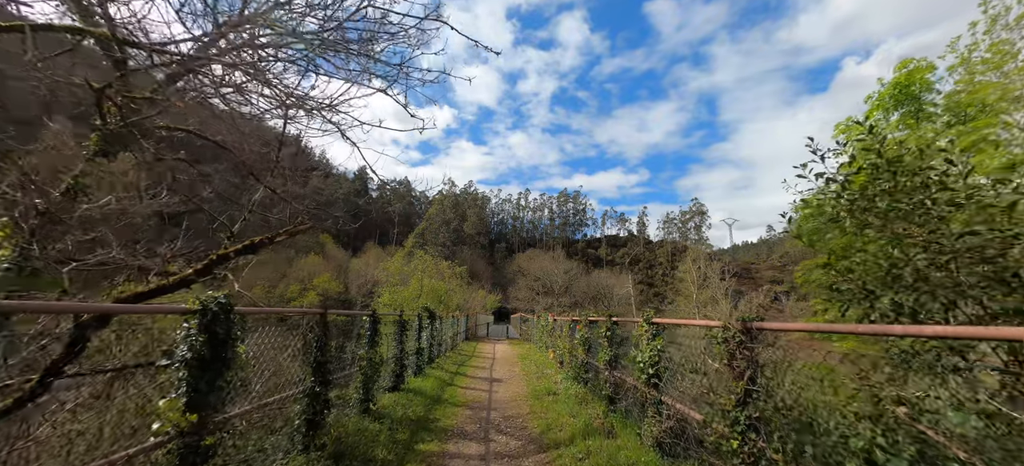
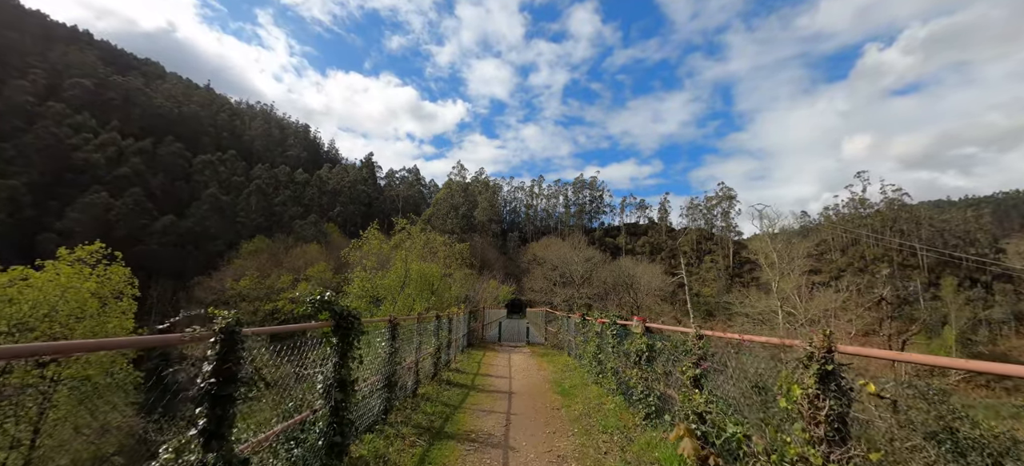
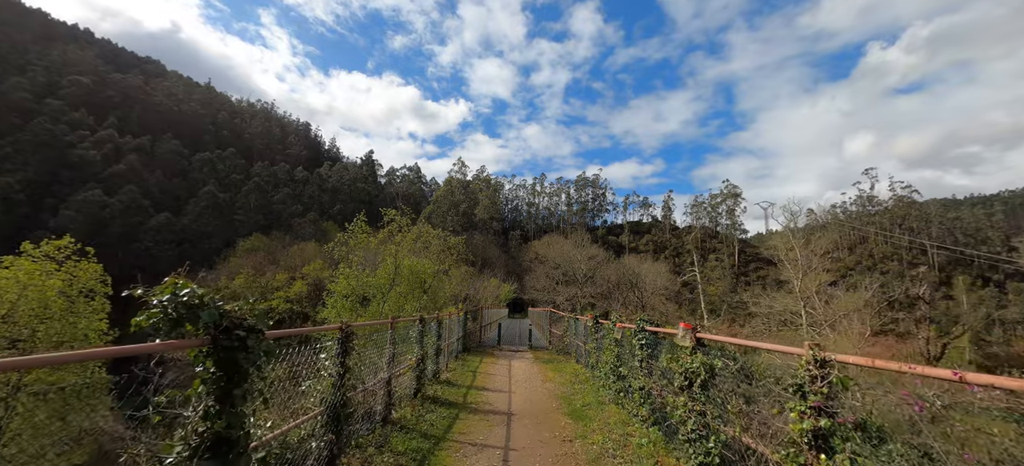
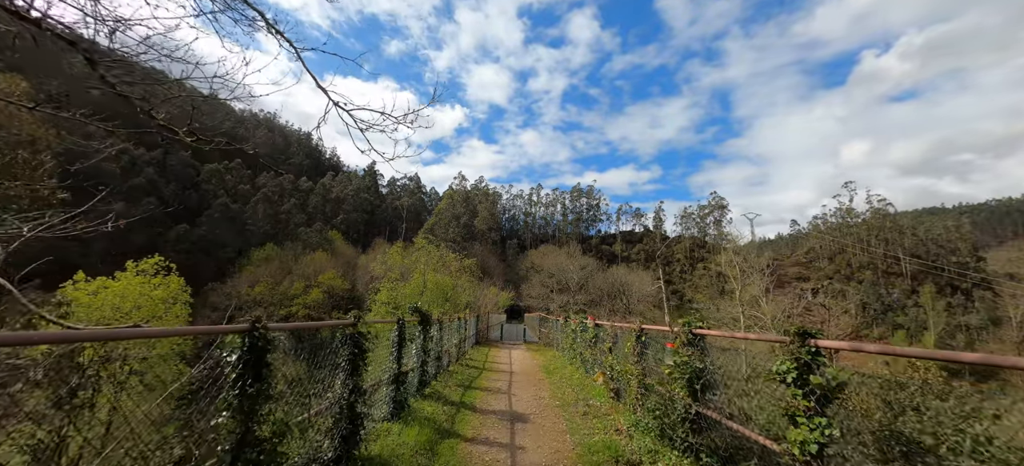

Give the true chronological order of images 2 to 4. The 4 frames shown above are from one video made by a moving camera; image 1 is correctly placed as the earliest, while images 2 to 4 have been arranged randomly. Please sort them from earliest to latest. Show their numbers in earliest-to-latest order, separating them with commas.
4, 2, 3
